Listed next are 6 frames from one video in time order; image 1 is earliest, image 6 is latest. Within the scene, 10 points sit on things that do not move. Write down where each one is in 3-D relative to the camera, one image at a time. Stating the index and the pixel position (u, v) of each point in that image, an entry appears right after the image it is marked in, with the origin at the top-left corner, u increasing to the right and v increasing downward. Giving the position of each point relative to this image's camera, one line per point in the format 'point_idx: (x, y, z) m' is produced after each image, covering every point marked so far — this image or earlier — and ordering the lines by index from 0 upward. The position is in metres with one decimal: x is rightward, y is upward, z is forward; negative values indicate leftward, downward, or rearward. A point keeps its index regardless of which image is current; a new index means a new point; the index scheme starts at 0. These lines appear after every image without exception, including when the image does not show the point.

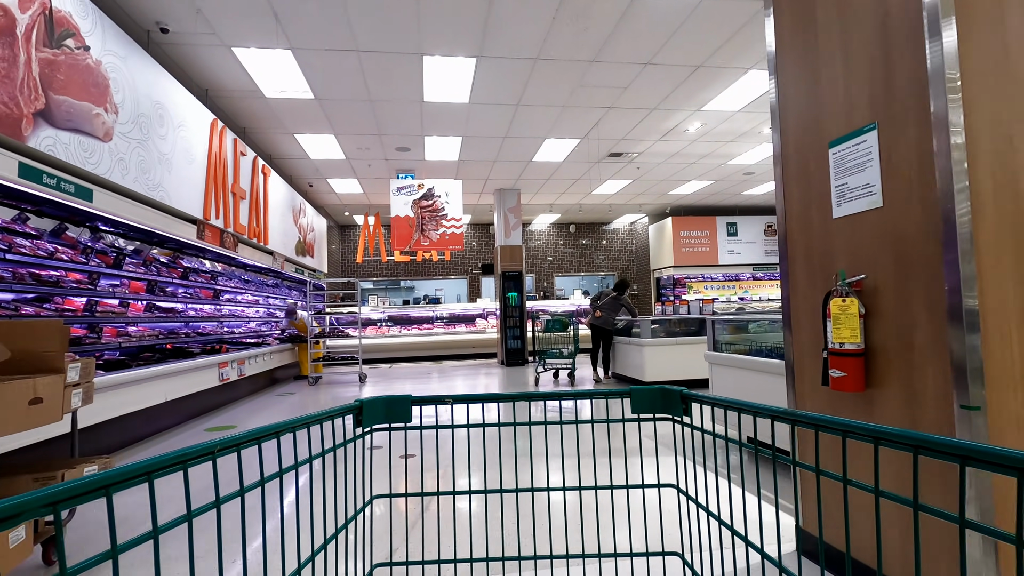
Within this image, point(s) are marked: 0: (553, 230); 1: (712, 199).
0: (+1.0, +1.4, +13.1) m
1: (+4.0, +1.8, +10.6) m
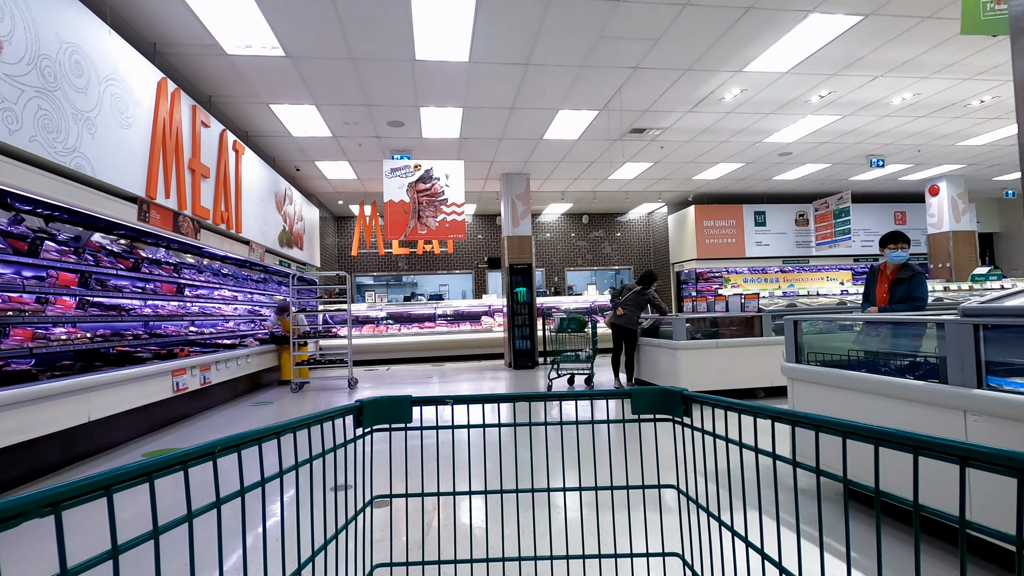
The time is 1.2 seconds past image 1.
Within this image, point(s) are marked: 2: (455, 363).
0: (+1.2, +1.5, +12.3) m
1: (+4.1, +1.9, +9.7) m
2: (-1.0, -1.3, +9.6) m
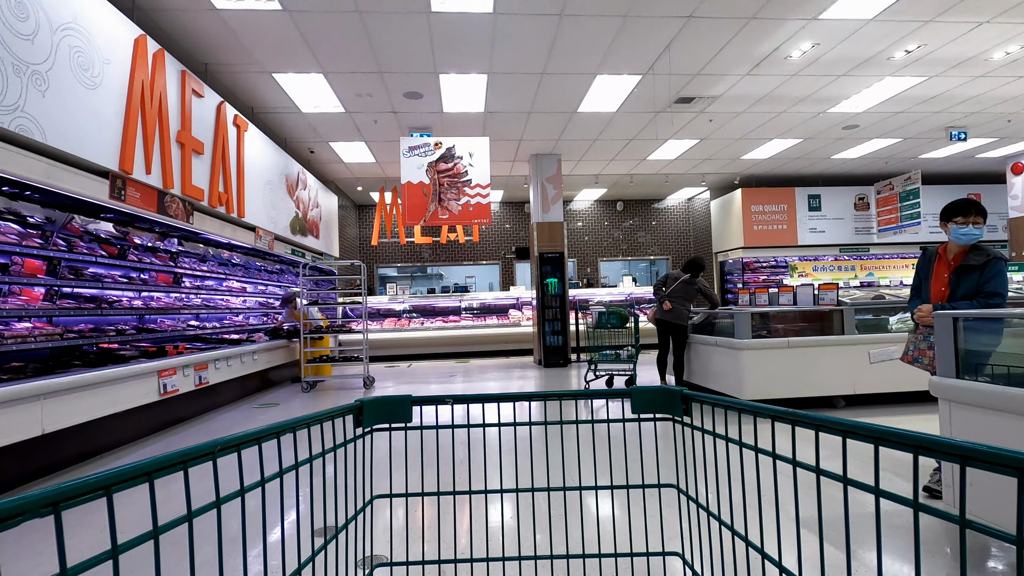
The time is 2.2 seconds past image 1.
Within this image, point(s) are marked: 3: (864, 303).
0: (+1.8, +1.7, +11.5) m
1: (+4.6, +2.0, +8.8) m
2: (-0.5, -1.2, +9.0) m
3: (+2.7, -0.1, +4.1) m
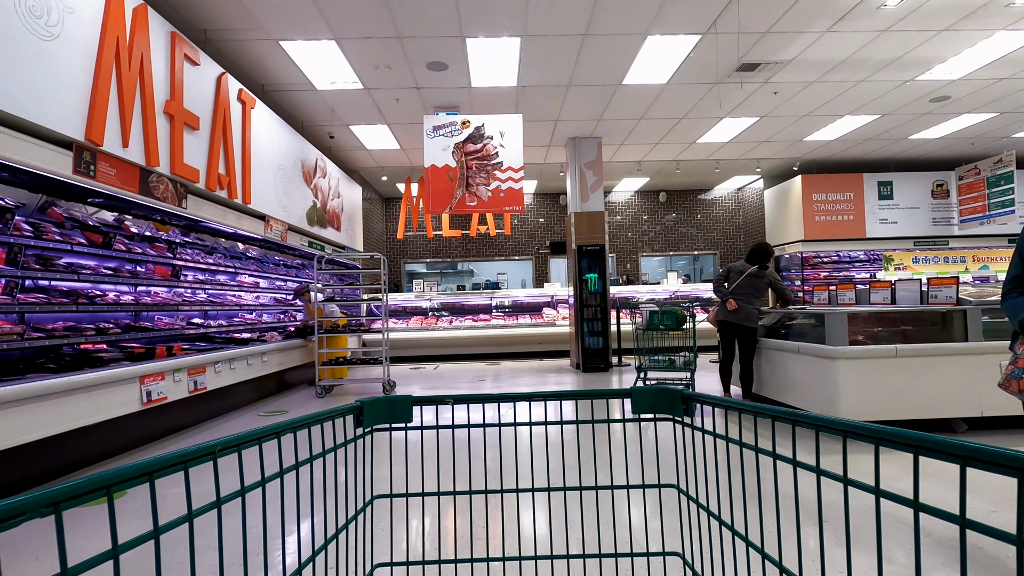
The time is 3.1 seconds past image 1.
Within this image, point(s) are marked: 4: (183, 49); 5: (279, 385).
0: (+2.5, +1.8, +10.7) m
1: (+5.1, +2.1, +7.9) m
2: (0.0, -1.1, +8.4) m
3: (+2.9, -0.1, +3.3) m
4: (-2.3, +1.6, +3.7) m
5: (-2.7, -1.1, +6.1) m
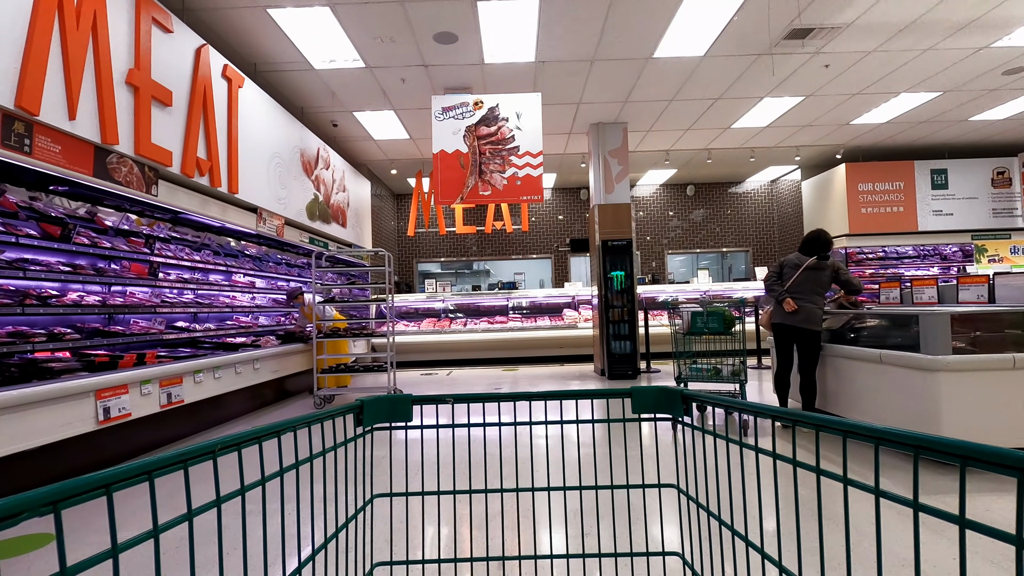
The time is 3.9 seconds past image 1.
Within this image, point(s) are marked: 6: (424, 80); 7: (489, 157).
0: (+2.9, +1.8, +10.1) m
1: (+5.4, +2.1, +7.1) m
2: (+0.3, -1.1, +7.8) m
3: (+3.0, -0.1, +2.6) m
4: (-2.1, +1.6, +3.2) m
5: (-2.5, -1.1, +5.7) m
6: (-0.8, +2.0, +5.1) m
7: (-0.2, +1.2, +4.8) m
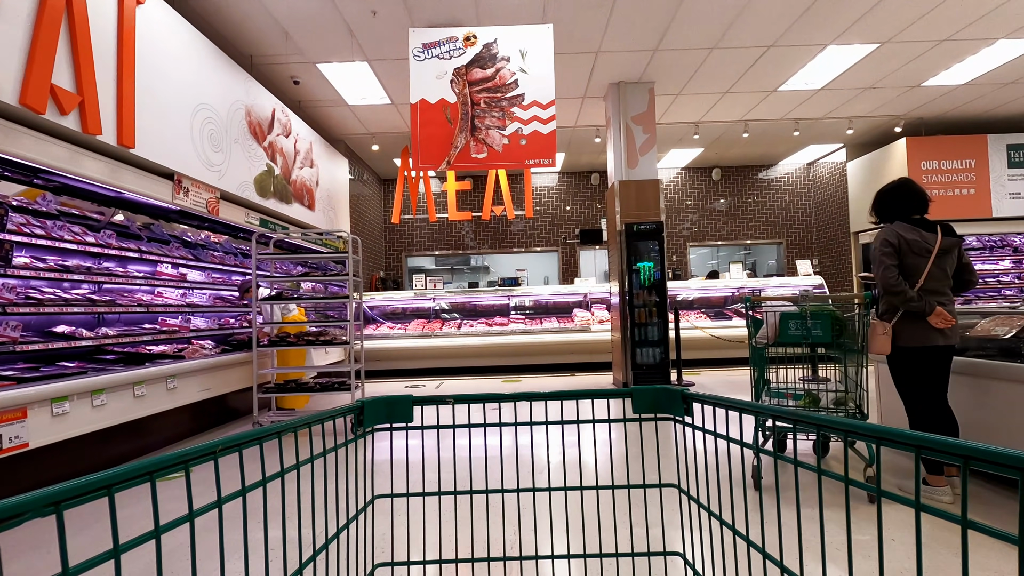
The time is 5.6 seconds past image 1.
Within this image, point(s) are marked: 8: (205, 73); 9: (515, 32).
0: (+2.9, +1.8, +8.9) m
1: (+5.4, +2.1, +6.0) m
2: (+0.3, -1.1, +6.7) m
3: (+3.0, 0.0, +1.5) m
4: (-2.1, +1.7, +2.1) m
5: (-2.5, -1.1, +4.5) m
6: (-0.8, +2.0, +3.9) m
7: (-0.2, +1.2, +3.7) m
8: (-2.1, +1.5, +3.8) m
9: (0.0, +1.8, +3.7) m
